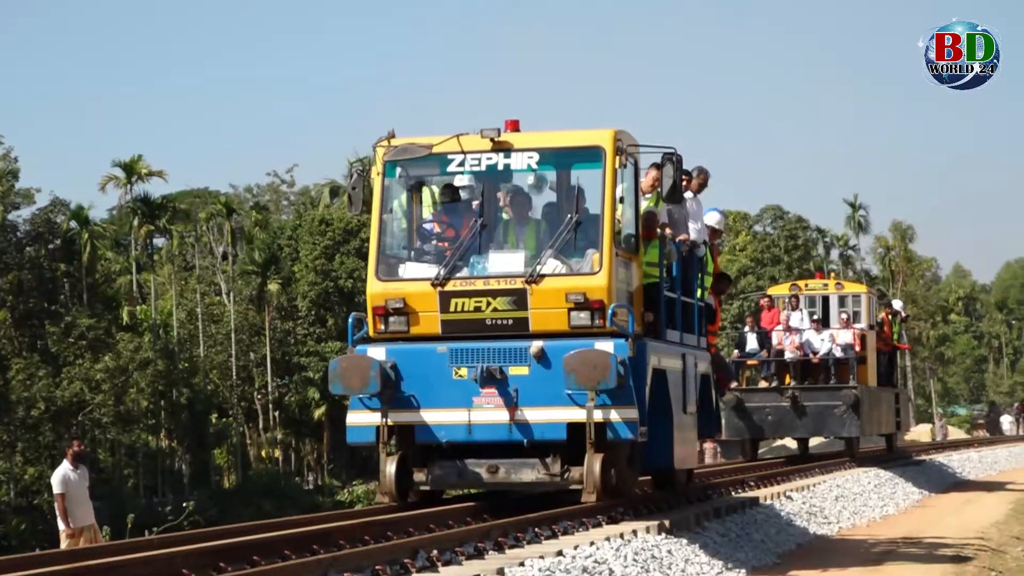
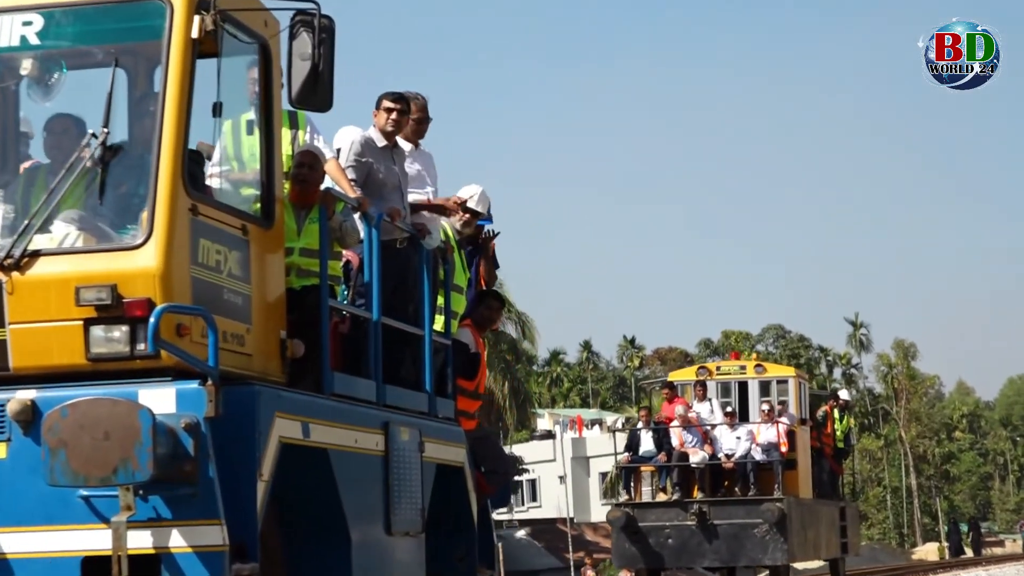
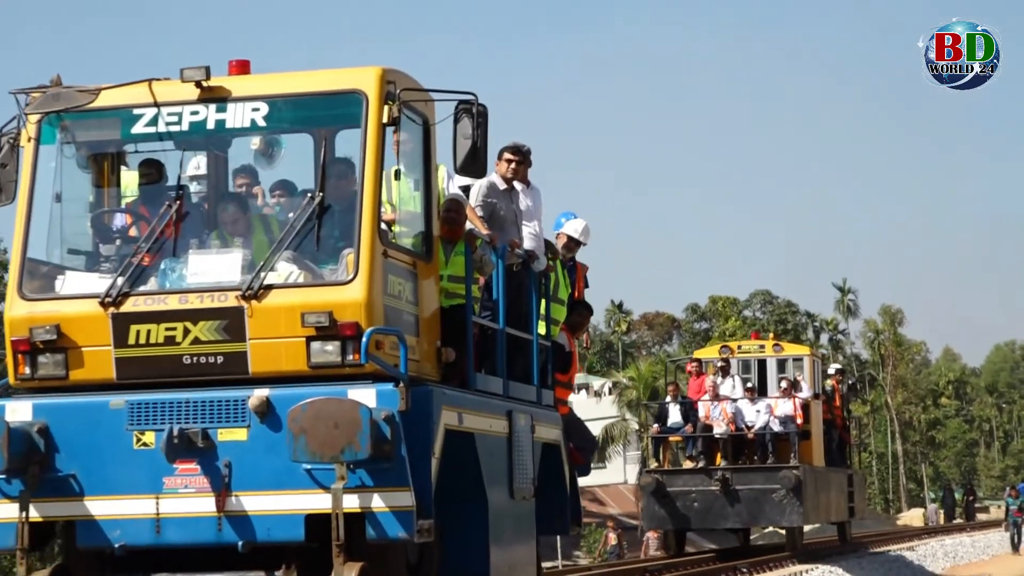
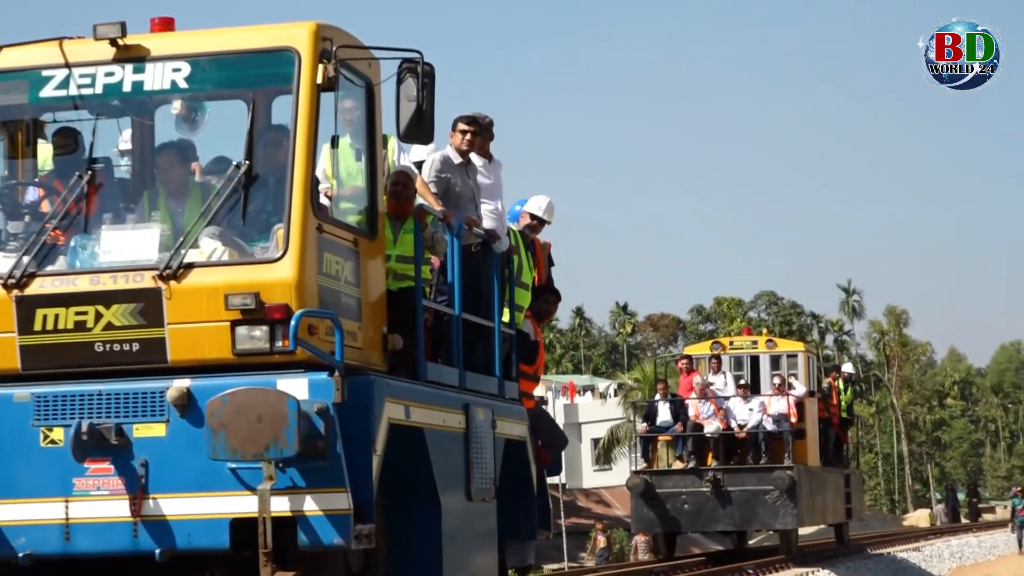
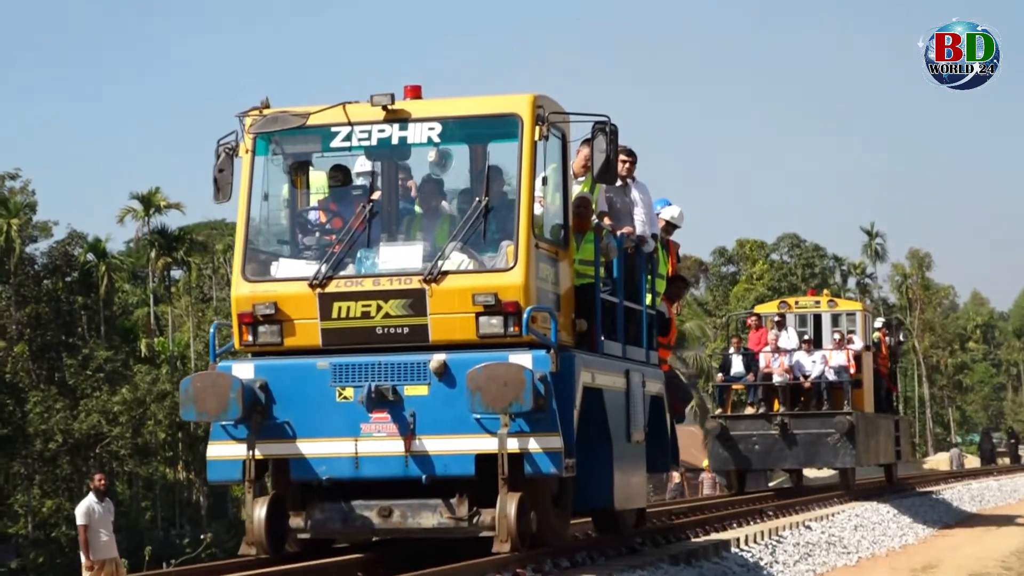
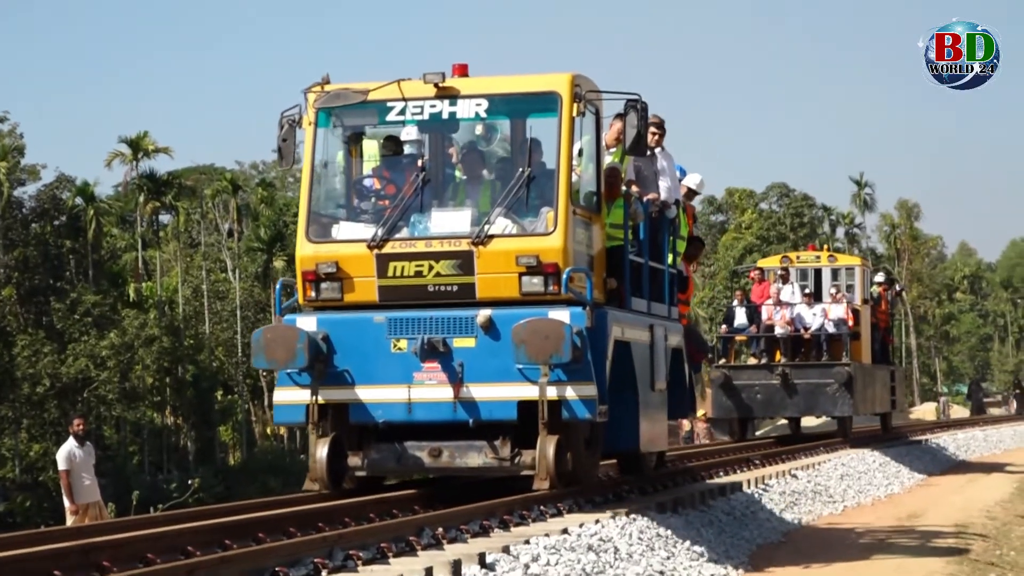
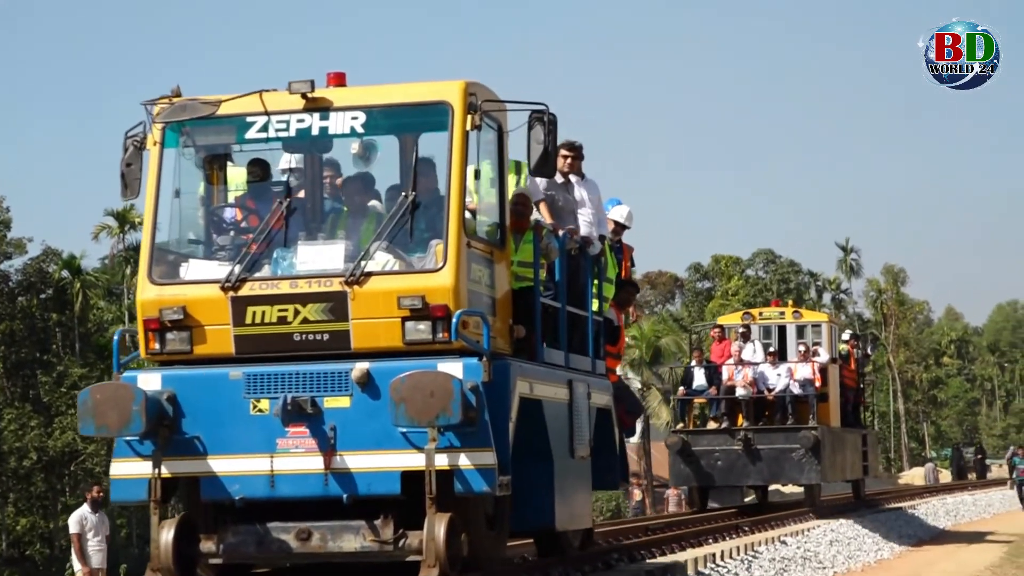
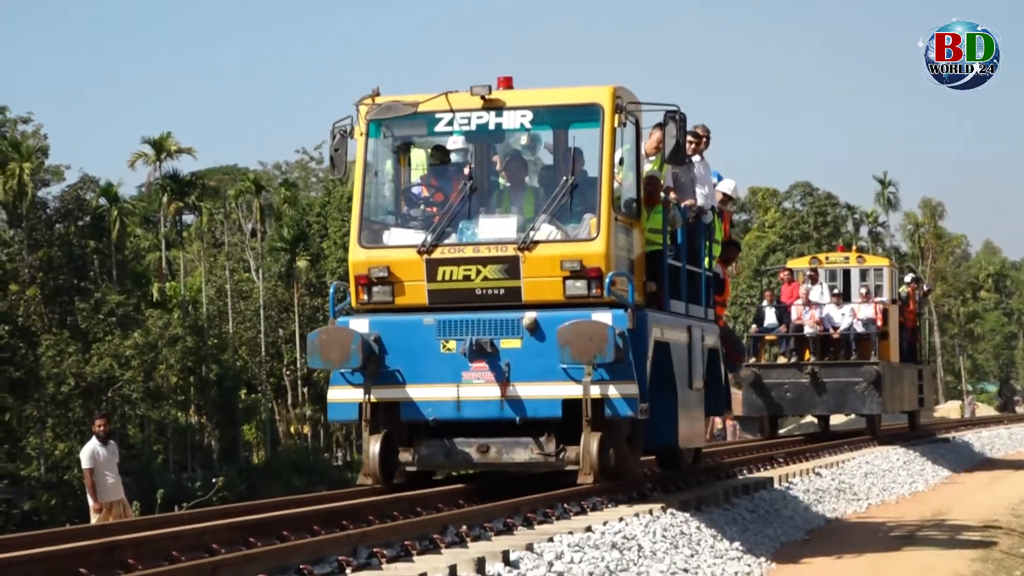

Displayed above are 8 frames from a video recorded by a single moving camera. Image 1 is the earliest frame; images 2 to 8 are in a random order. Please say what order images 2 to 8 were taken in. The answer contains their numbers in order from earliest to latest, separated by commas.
8, 6, 5, 7, 3, 4, 2
